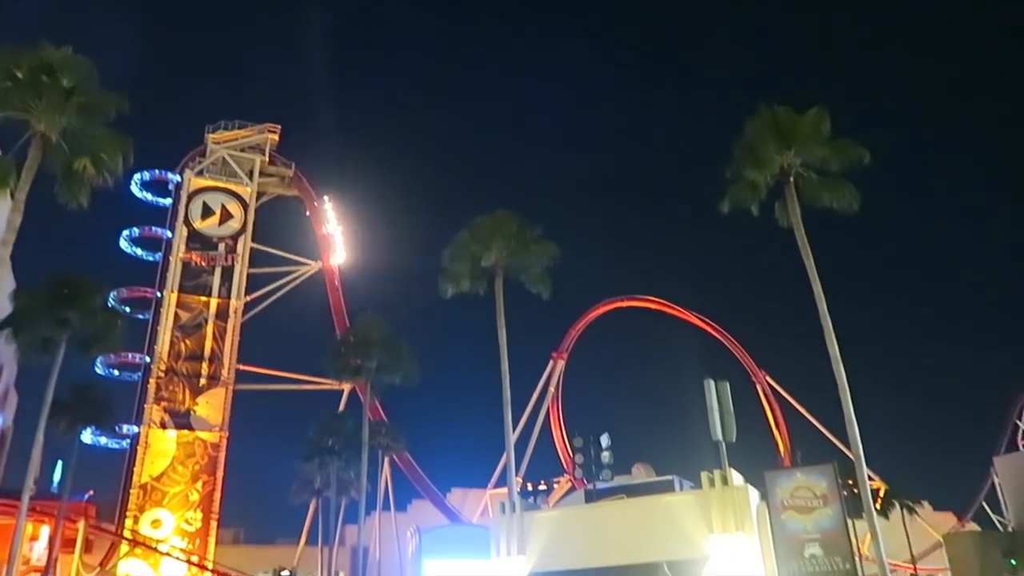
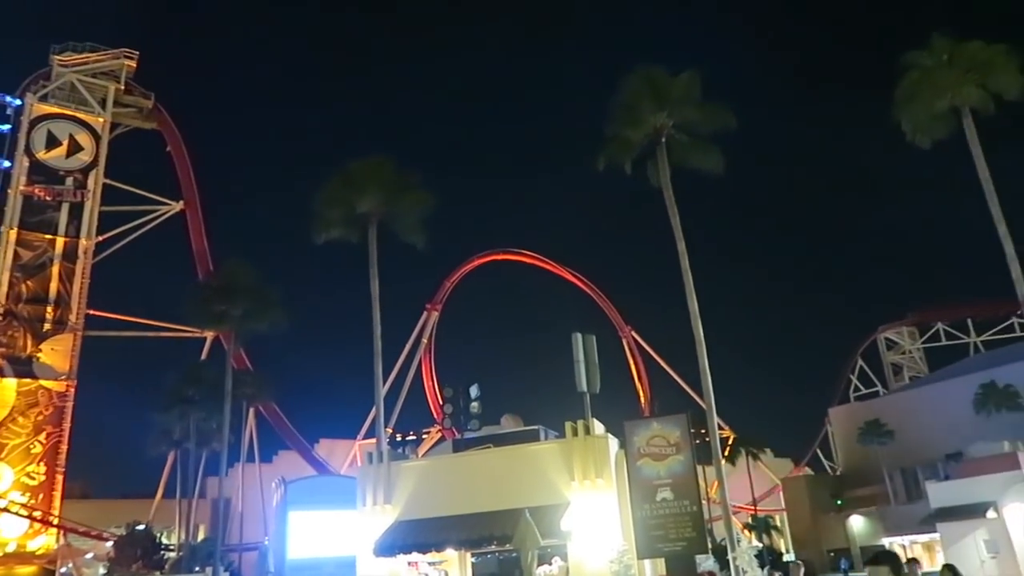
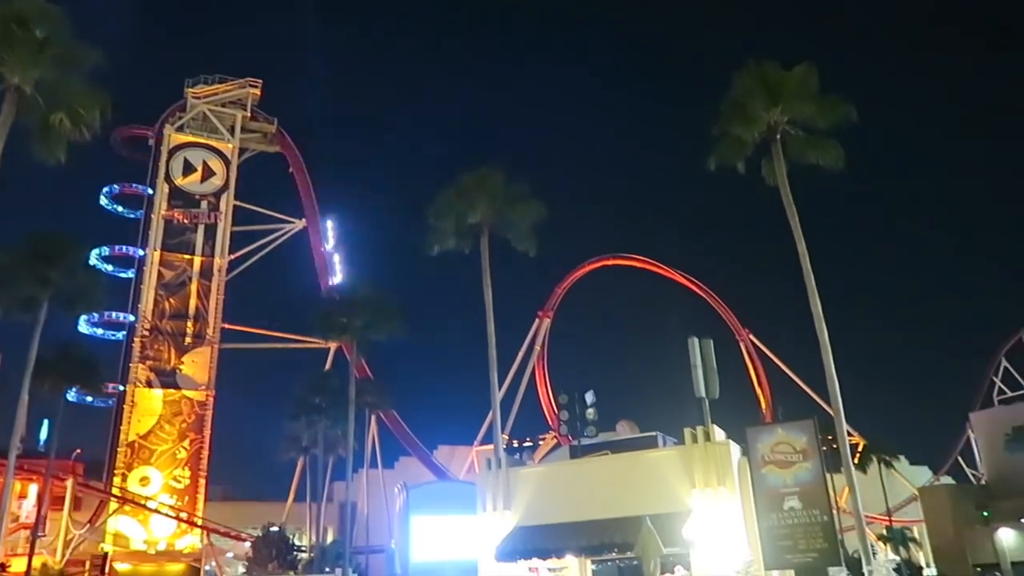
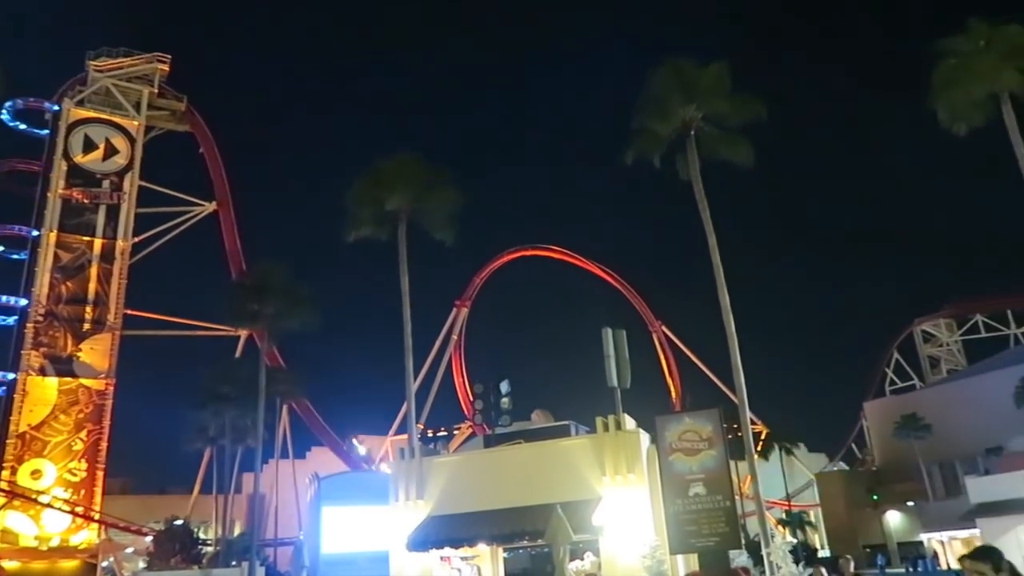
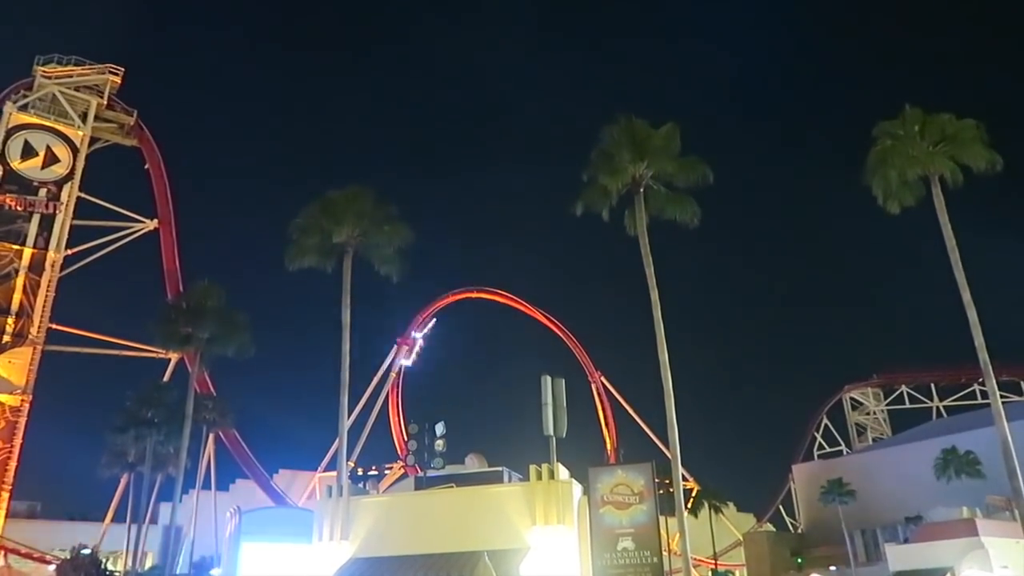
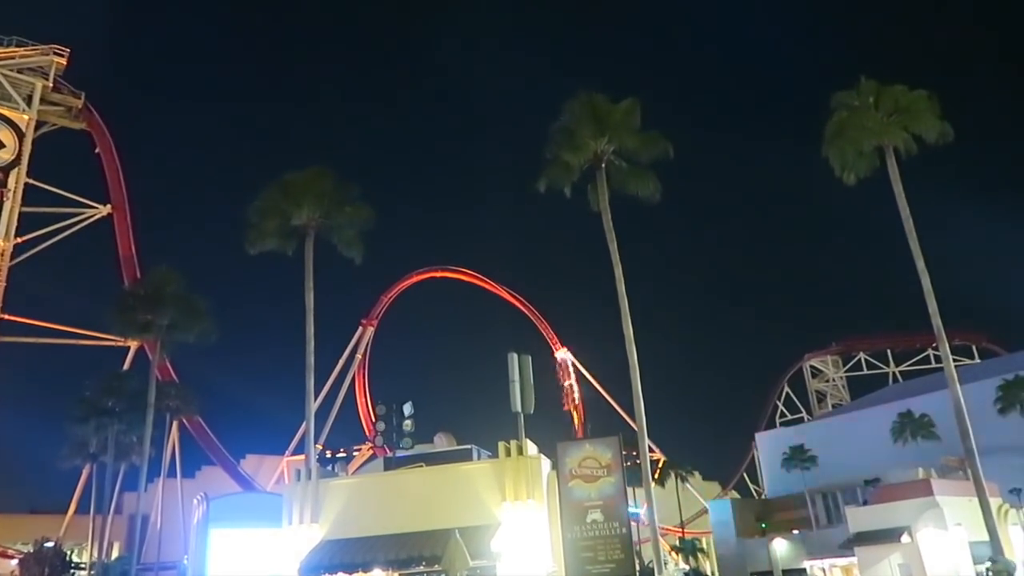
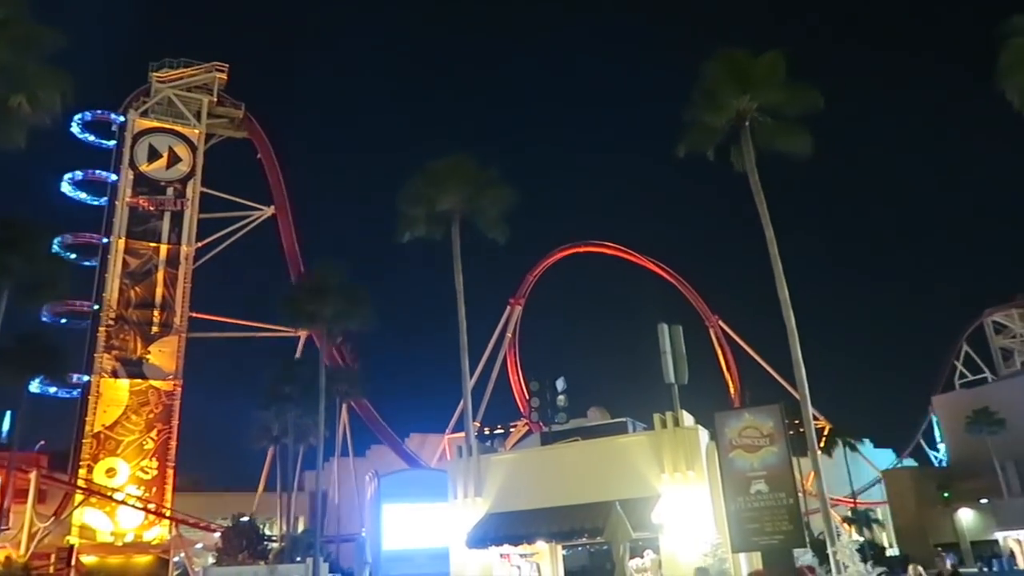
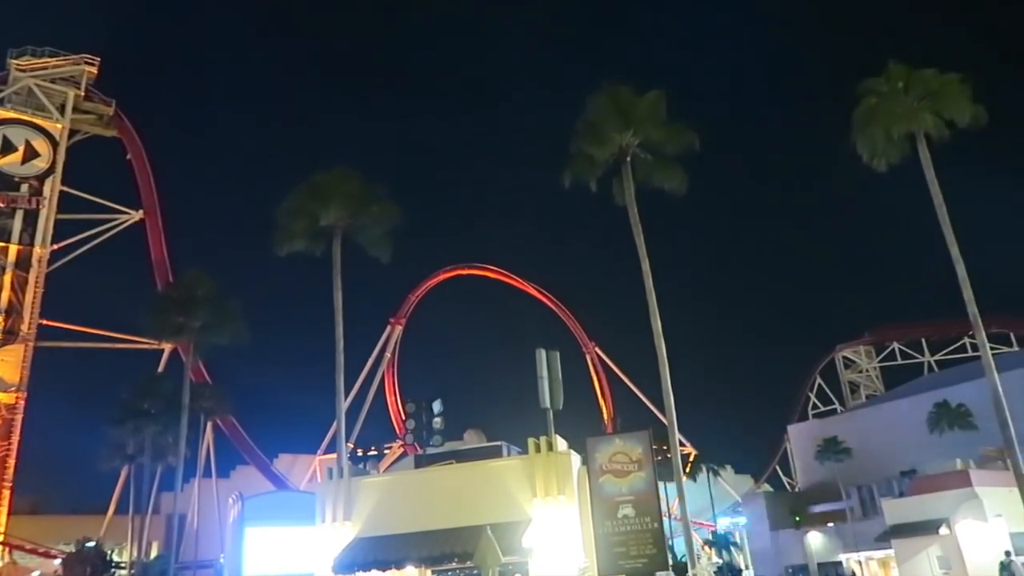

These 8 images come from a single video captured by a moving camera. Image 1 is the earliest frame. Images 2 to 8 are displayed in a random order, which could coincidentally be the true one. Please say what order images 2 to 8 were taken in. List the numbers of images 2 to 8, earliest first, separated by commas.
3, 7, 4, 2, 8, 6, 5
